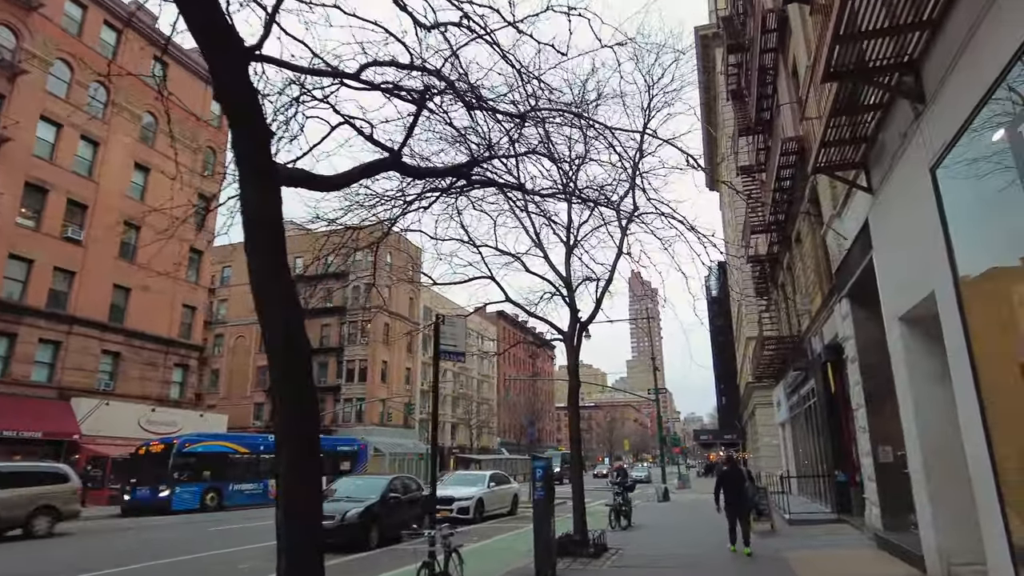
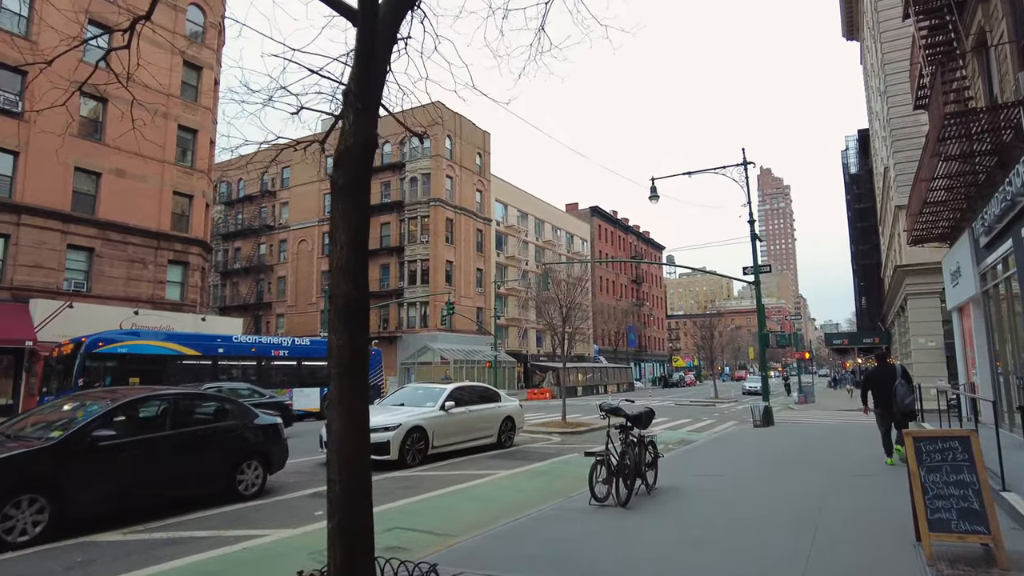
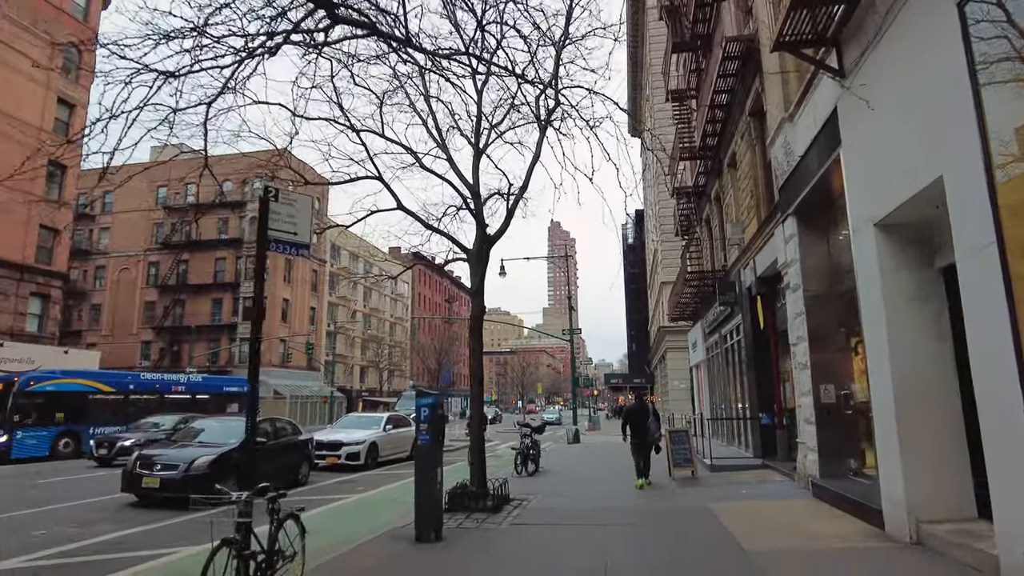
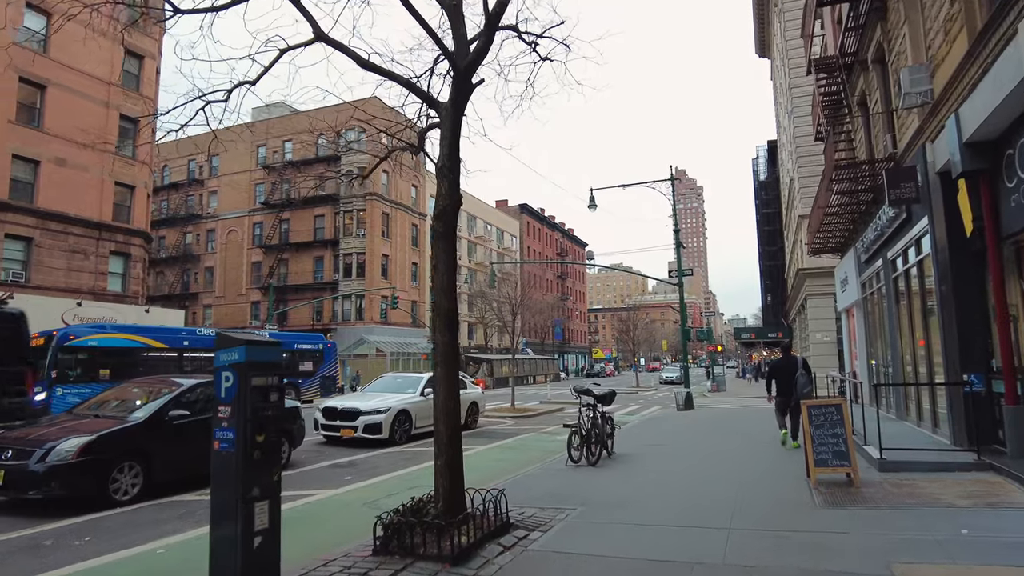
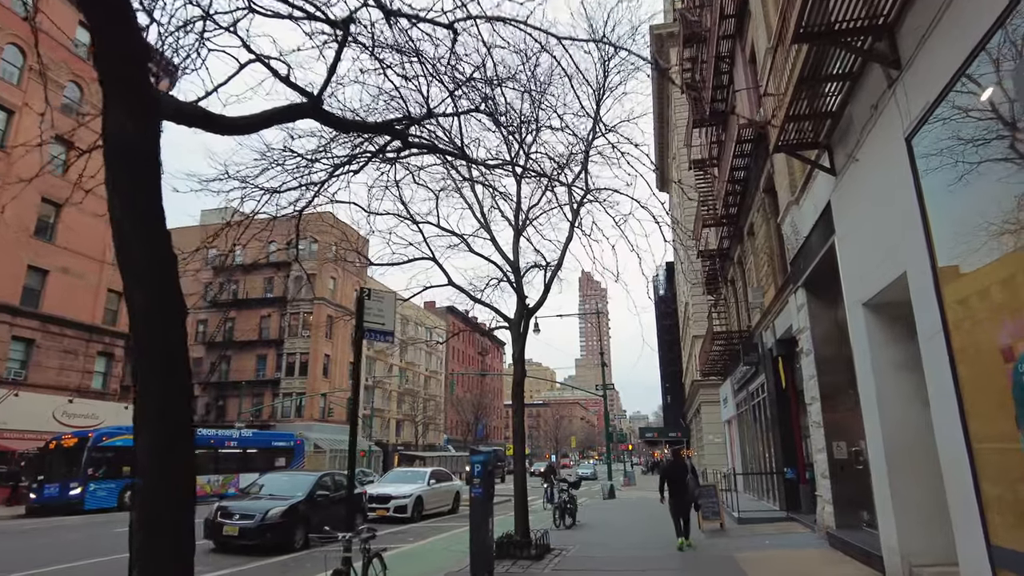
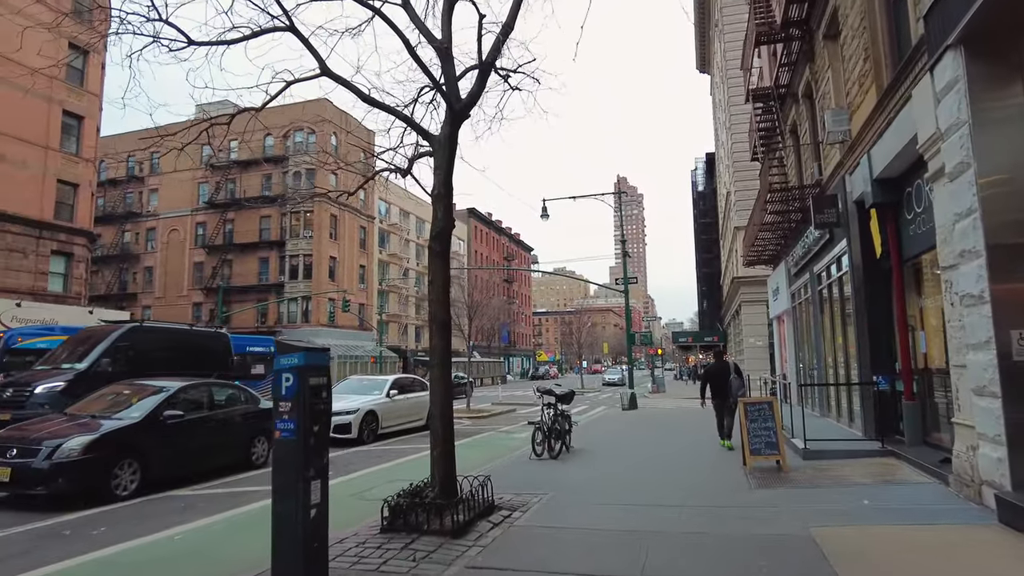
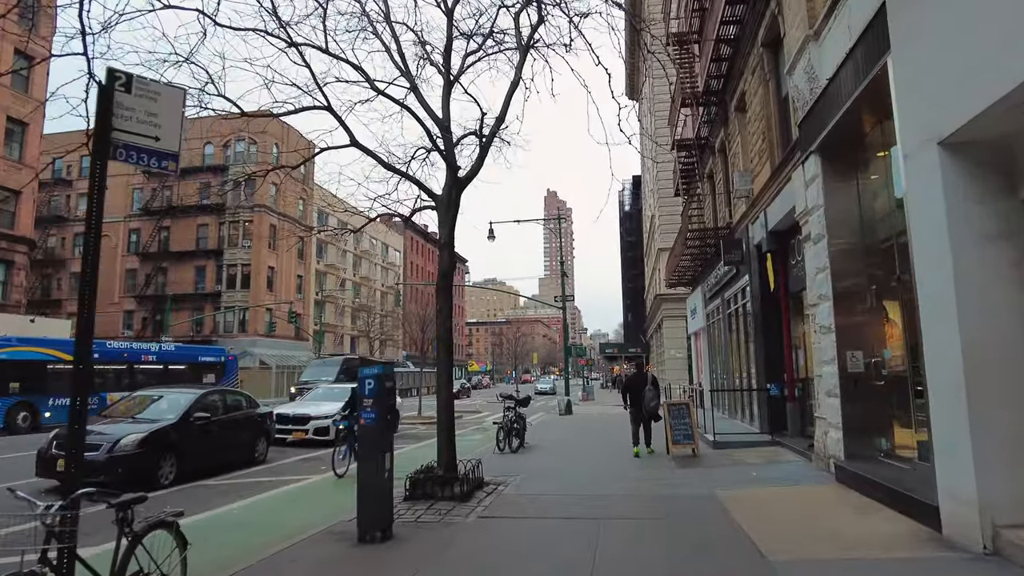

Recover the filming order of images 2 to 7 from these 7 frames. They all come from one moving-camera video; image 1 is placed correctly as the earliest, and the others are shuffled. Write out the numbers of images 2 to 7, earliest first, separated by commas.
5, 3, 7, 6, 4, 2
